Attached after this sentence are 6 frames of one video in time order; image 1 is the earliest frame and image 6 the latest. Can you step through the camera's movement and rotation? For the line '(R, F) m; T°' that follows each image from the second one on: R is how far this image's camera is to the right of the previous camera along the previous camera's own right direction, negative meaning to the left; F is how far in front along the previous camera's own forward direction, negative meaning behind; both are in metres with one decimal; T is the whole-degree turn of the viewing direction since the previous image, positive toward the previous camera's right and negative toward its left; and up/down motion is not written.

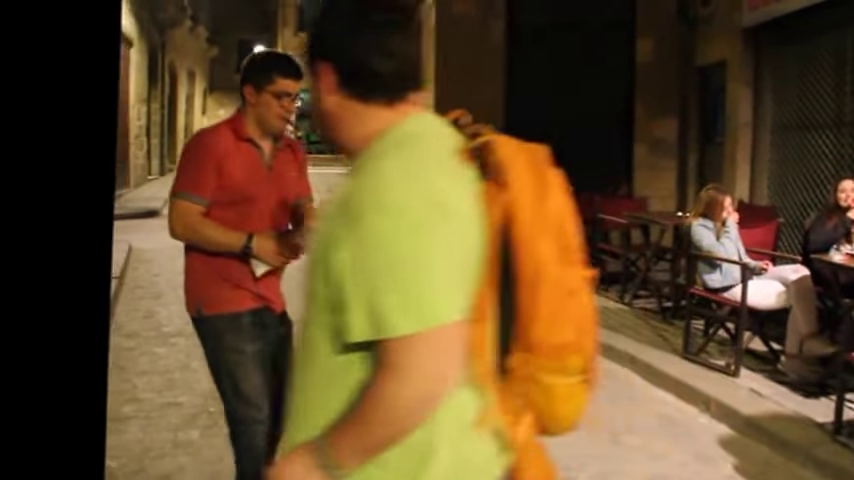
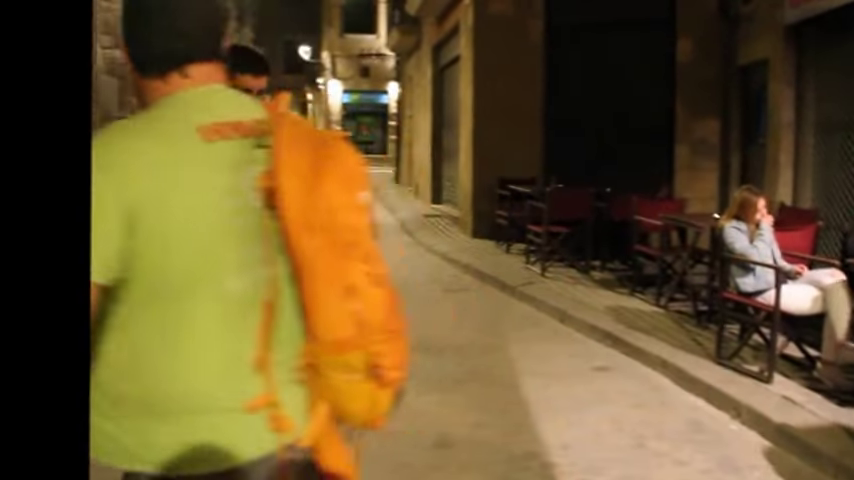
(+0.3, 0.0) m; -5°
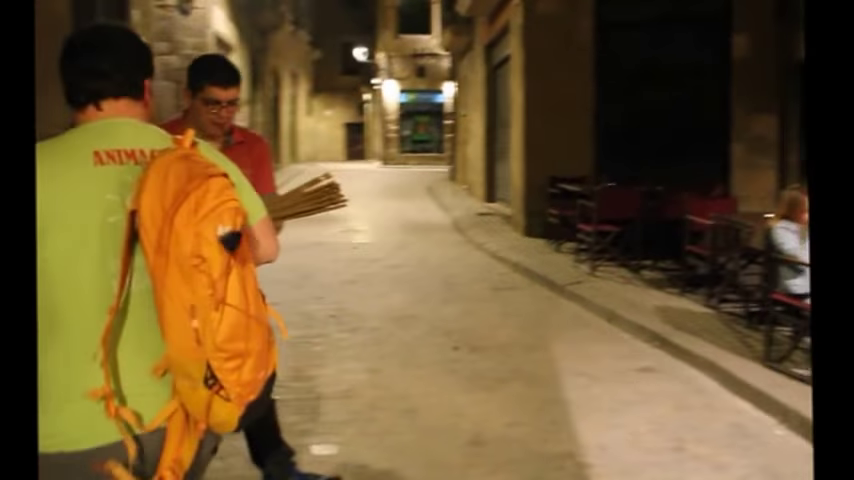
(+0.3, 0.0) m; -5°
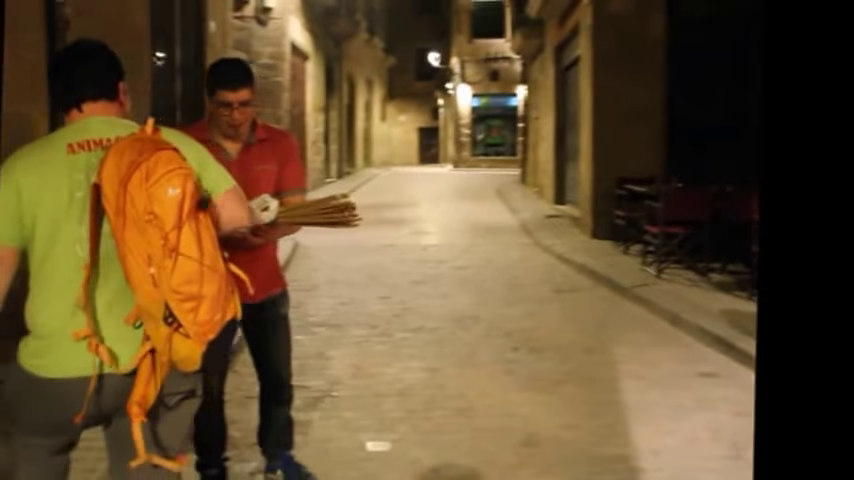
(+0.2, -0.1) m; -6°
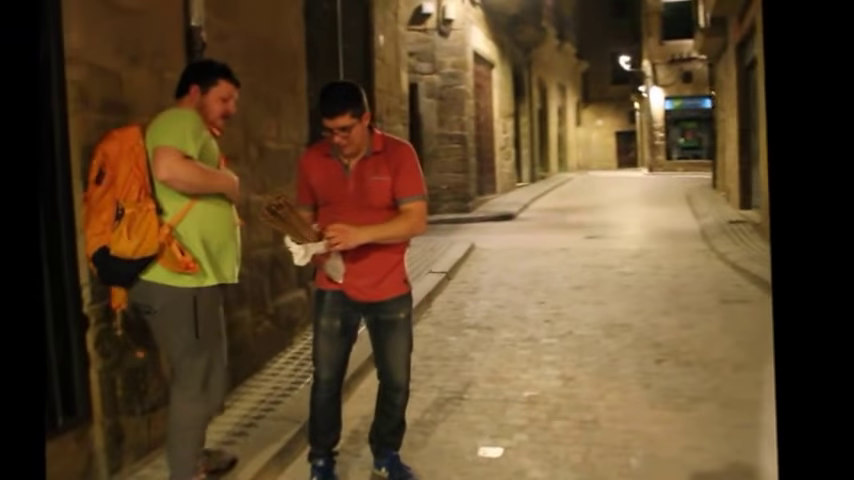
(+0.8, +0.1) m; -17°
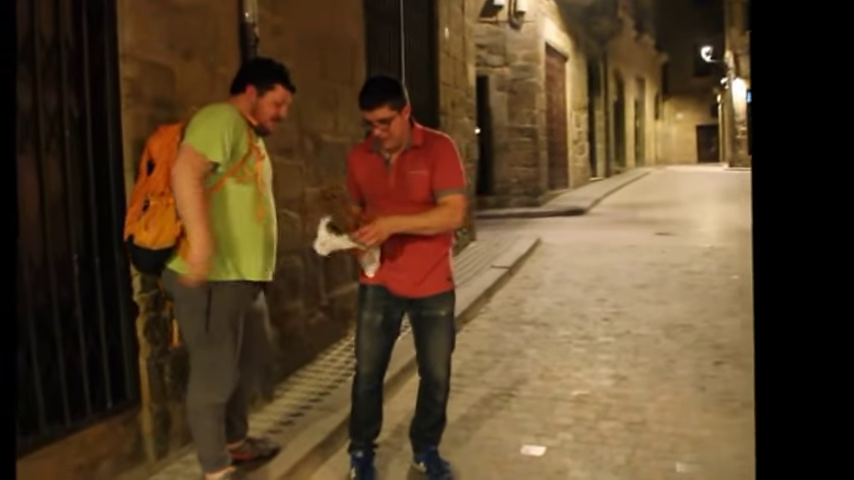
(+0.3, 0.0) m; -6°
